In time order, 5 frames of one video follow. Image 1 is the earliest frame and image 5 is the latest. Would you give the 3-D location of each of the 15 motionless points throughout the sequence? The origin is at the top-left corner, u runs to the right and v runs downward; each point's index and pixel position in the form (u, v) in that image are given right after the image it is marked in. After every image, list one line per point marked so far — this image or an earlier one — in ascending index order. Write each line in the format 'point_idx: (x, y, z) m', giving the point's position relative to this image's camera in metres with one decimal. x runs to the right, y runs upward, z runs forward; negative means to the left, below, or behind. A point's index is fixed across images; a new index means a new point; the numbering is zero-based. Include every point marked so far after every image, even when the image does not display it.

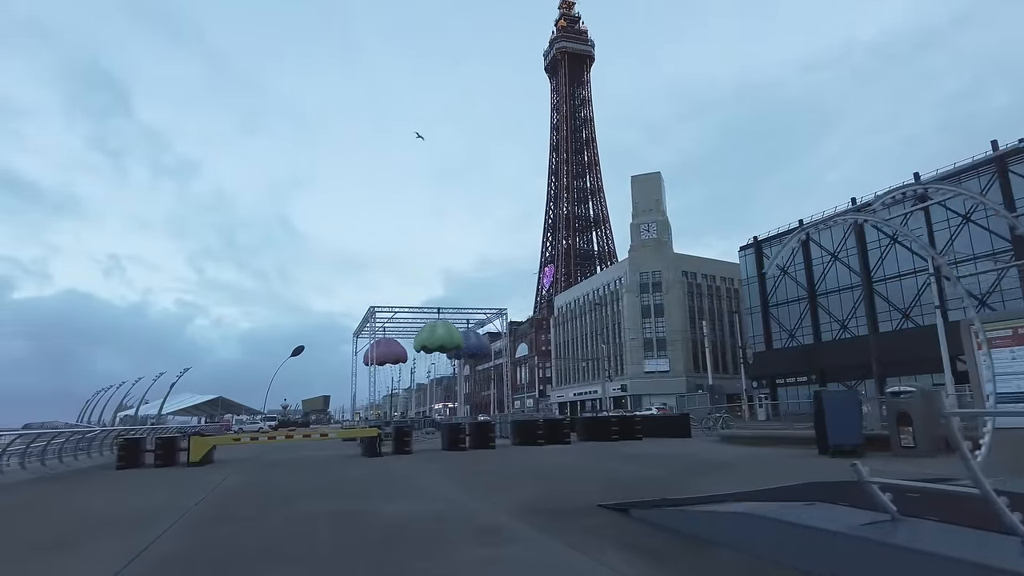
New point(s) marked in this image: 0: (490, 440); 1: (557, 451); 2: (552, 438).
0: (-0.5, -3.9, +16.2) m
1: (+1.1, -4.0, +15.3) m
2: (+1.1, -4.0, +16.8) m
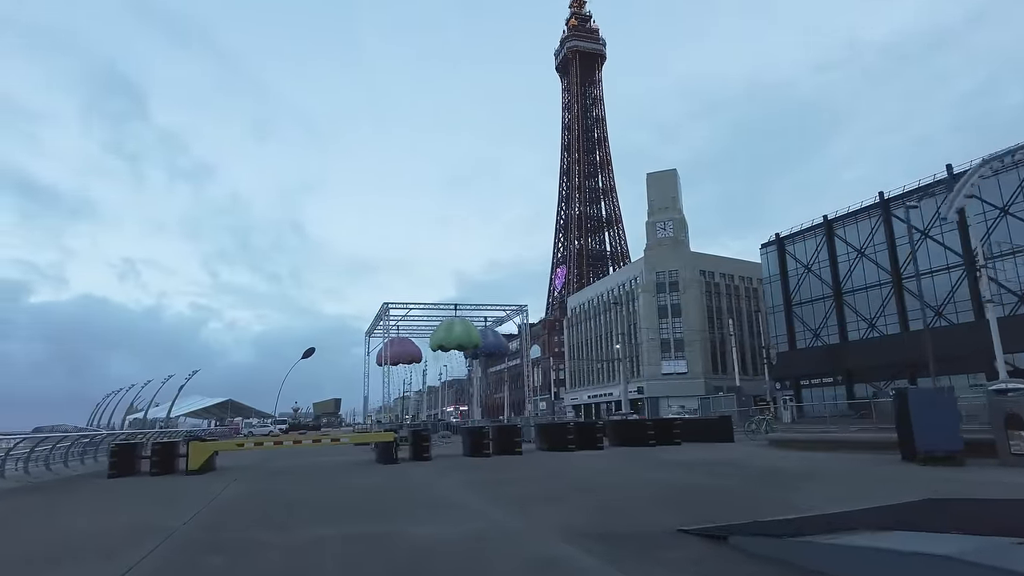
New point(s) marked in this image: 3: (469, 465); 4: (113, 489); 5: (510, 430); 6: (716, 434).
0: (+0.1, -3.6, +14.8) m
1: (+1.7, -3.7, +14.0) m
2: (+1.8, -3.8, +15.4) m
3: (-0.9, -3.6, +13.0) m
4: (-7.3, -3.7, +11.7) m
5: (0.0, -3.3, +15.0) m
6: (+5.2, -3.8, +16.5) m
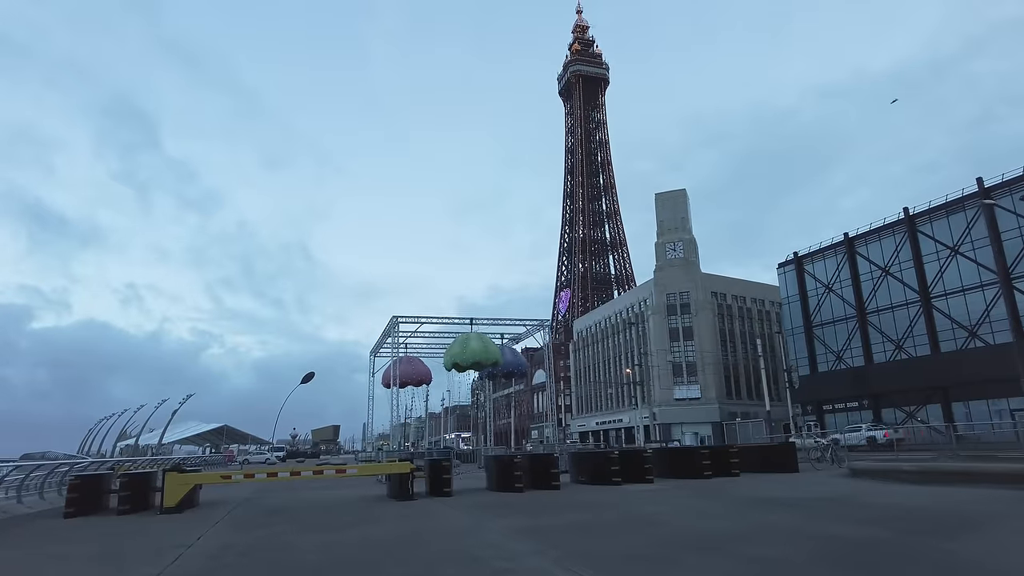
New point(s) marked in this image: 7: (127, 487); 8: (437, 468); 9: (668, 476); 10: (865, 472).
0: (+0.8, -3.7, +12.7) m
1: (+2.4, -3.8, +11.8) m
2: (+2.4, -3.9, +13.3) m
3: (-0.2, -3.6, +10.8) m
4: (-6.6, -3.7, +9.6) m
5: (+0.6, -3.4, +12.8) m
6: (+5.9, -3.9, +14.3) m
7: (-6.5, -3.4, +10.9) m
8: (-1.4, -3.4, +12.2) m
9: (+3.5, -4.1, +14.1) m
10: (+7.5, -3.9, +13.5) m
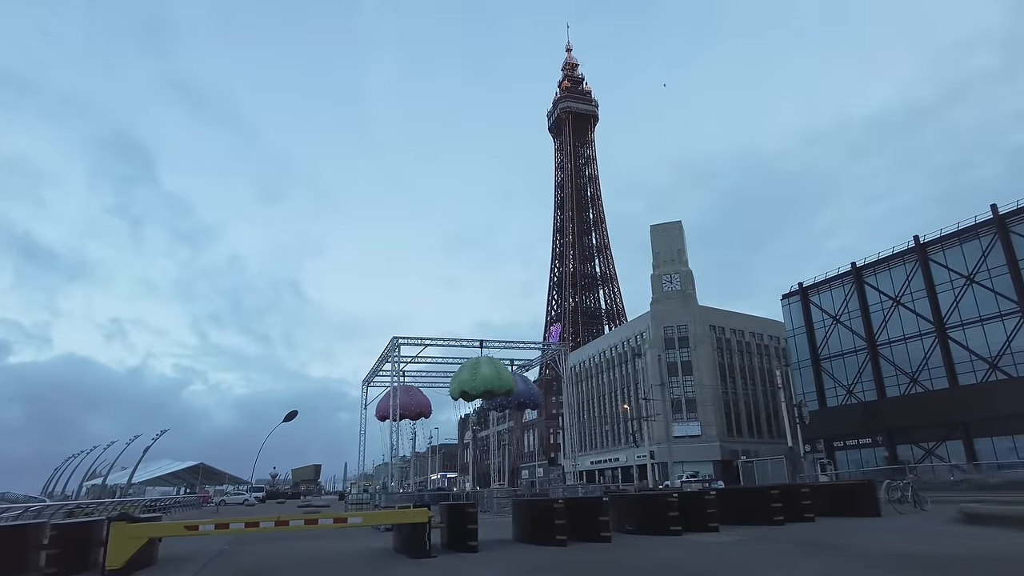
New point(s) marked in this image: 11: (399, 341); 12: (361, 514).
0: (+1.4, -3.8, +10.3) m
1: (+3.0, -3.8, +9.5) m
2: (+3.0, -4.0, +10.9) m
3: (+0.4, -3.6, +8.5) m
4: (-5.9, -3.5, +7.0) m
5: (+1.2, -3.5, +10.5) m
6: (+6.5, -4.1, +12.0) m
7: (-5.9, -3.3, +8.4) m
8: (-0.8, -3.5, +9.8) m
9: (+4.0, -4.3, +11.7) m
10: (+8.1, -4.1, +11.3) m
11: (-3.5, -1.7, +20.0) m
12: (-2.2, -3.3, +9.3) m
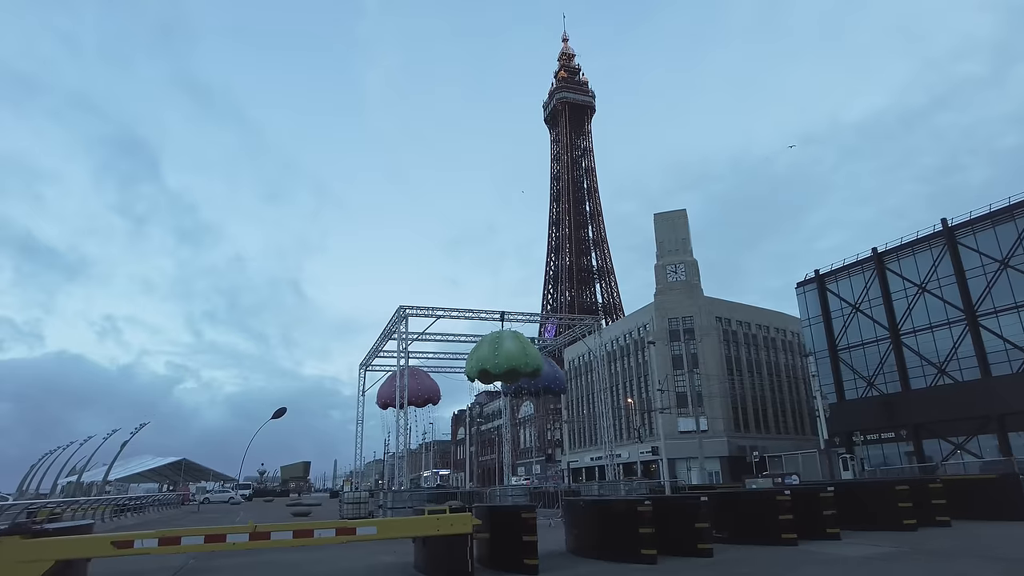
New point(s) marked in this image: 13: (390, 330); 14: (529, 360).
0: (+2.1, -2.9, +7.7) m
1: (+3.7, -3.0, +6.8) m
2: (+3.8, -3.1, +8.3) m
3: (+1.2, -2.7, +5.8) m
4: (-5.2, -2.6, +4.3) m
5: (+2.0, -2.6, +7.8) m
6: (+7.2, -3.2, +9.5) m
7: (-5.1, -2.4, +5.7) m
8: (-0.1, -2.6, +7.2) m
9: (+4.7, -3.4, +9.1) m
10: (+8.8, -3.2, +8.8) m
11: (-2.9, -0.8, +17.2) m
12: (-1.4, -2.4, +6.6) m
13: (-3.5, -1.3, +18.0) m
14: (+0.4, -1.8, +15.5) m
